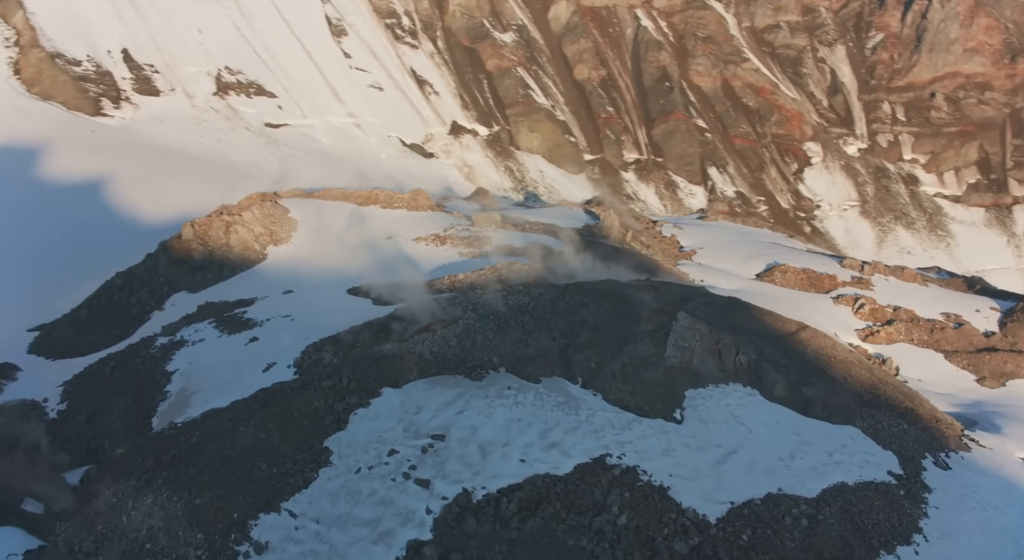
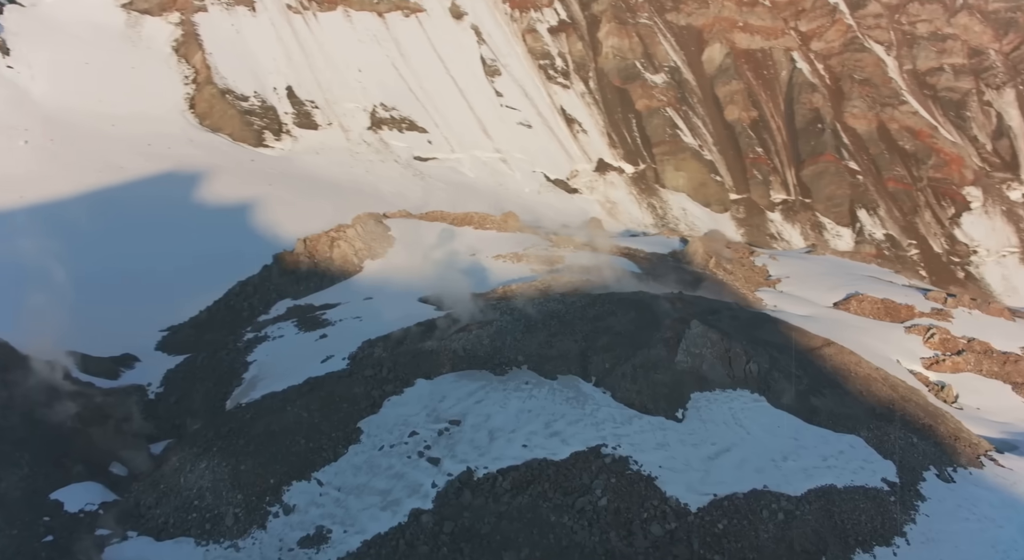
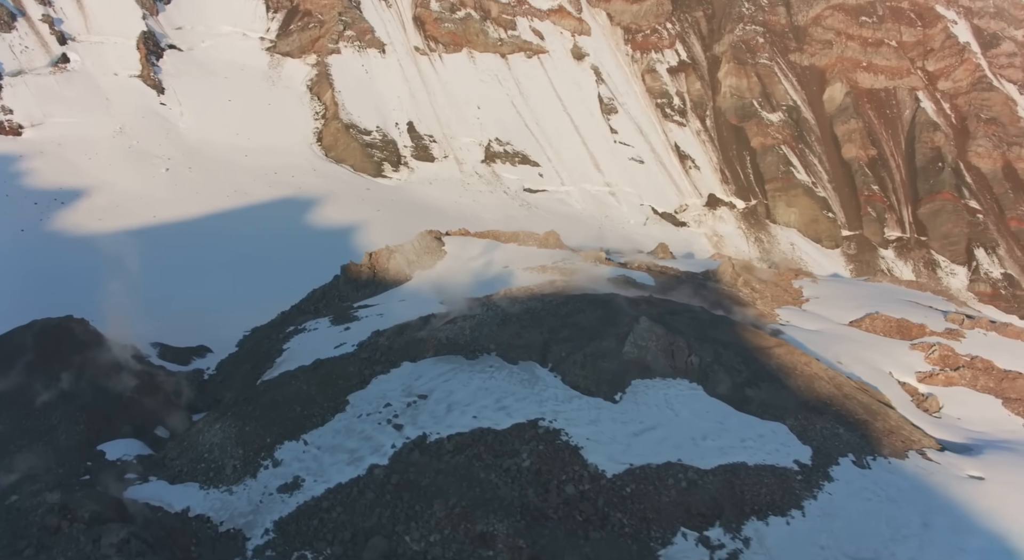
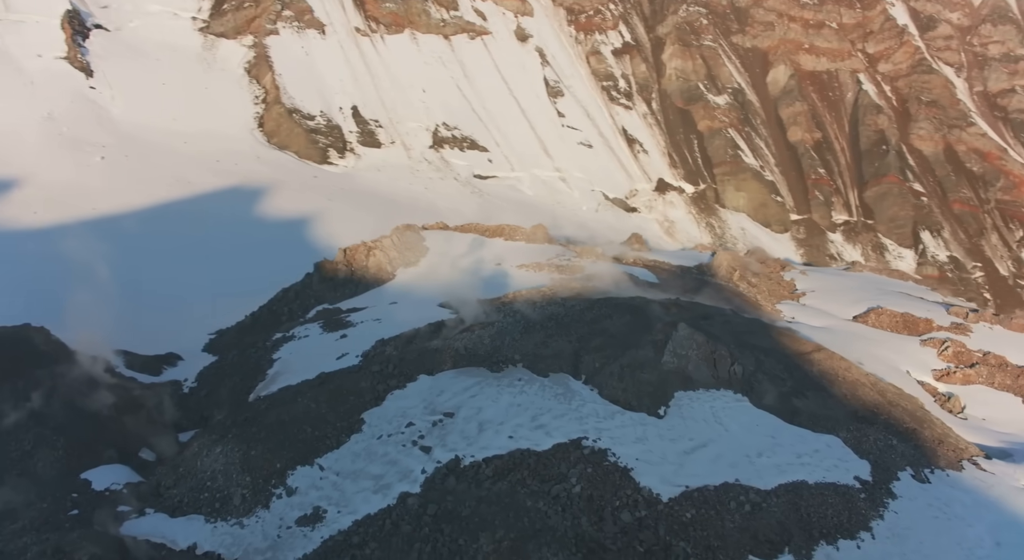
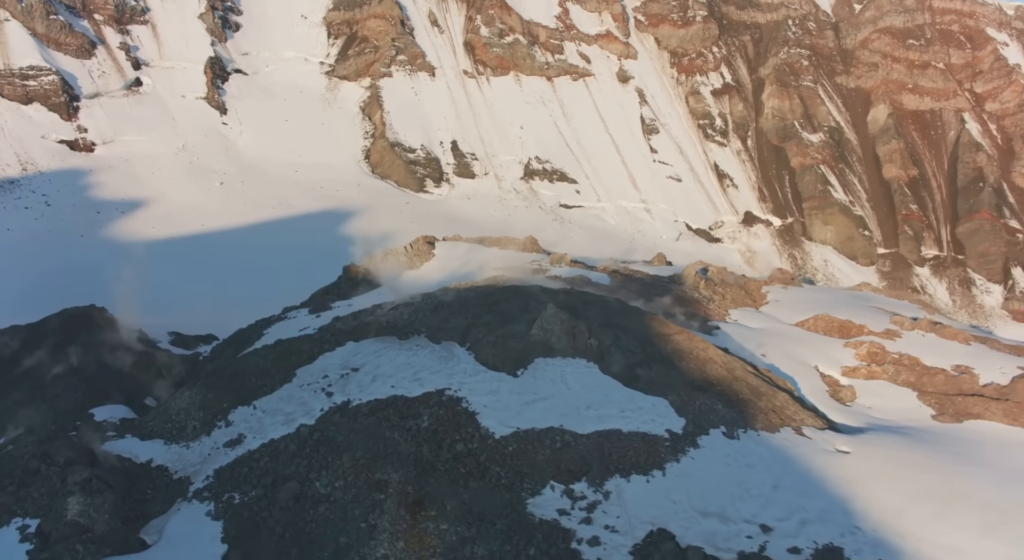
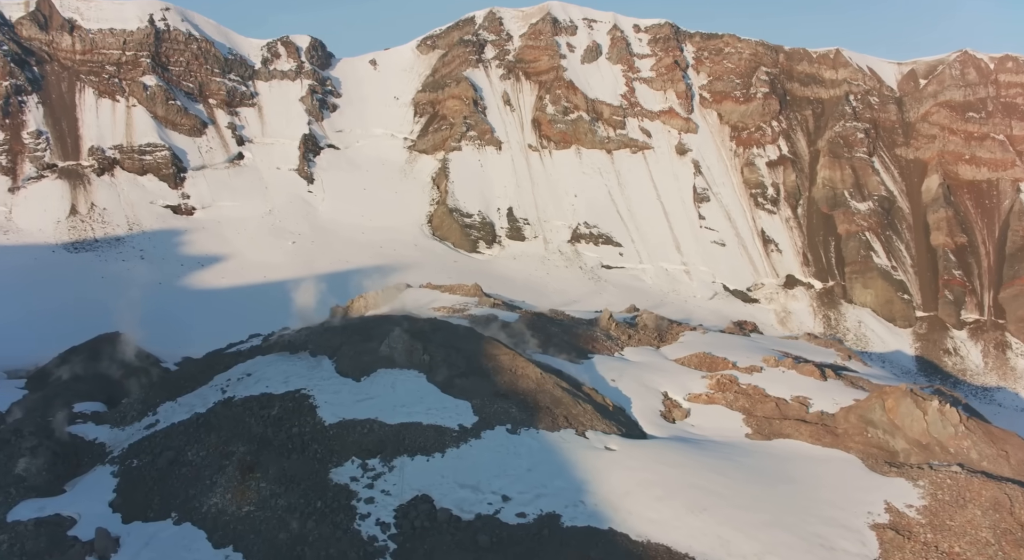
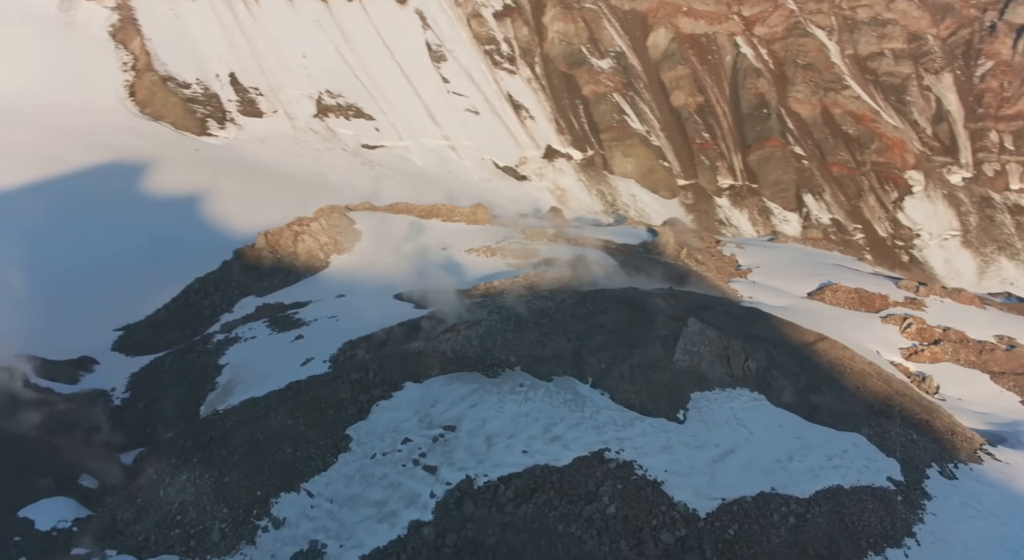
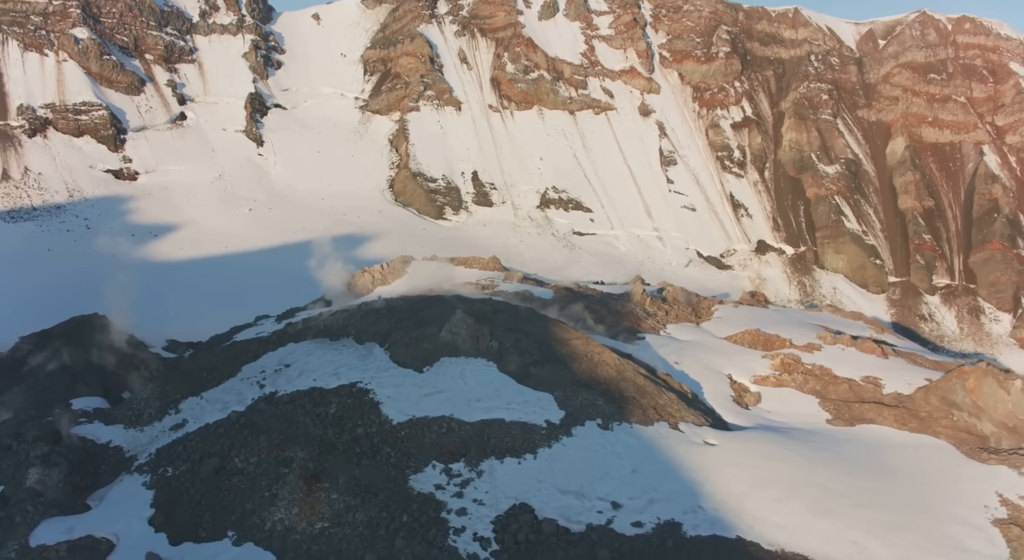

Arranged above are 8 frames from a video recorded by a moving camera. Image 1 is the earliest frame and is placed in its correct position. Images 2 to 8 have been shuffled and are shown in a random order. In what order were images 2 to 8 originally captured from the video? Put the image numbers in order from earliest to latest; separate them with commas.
7, 2, 4, 3, 5, 8, 6
